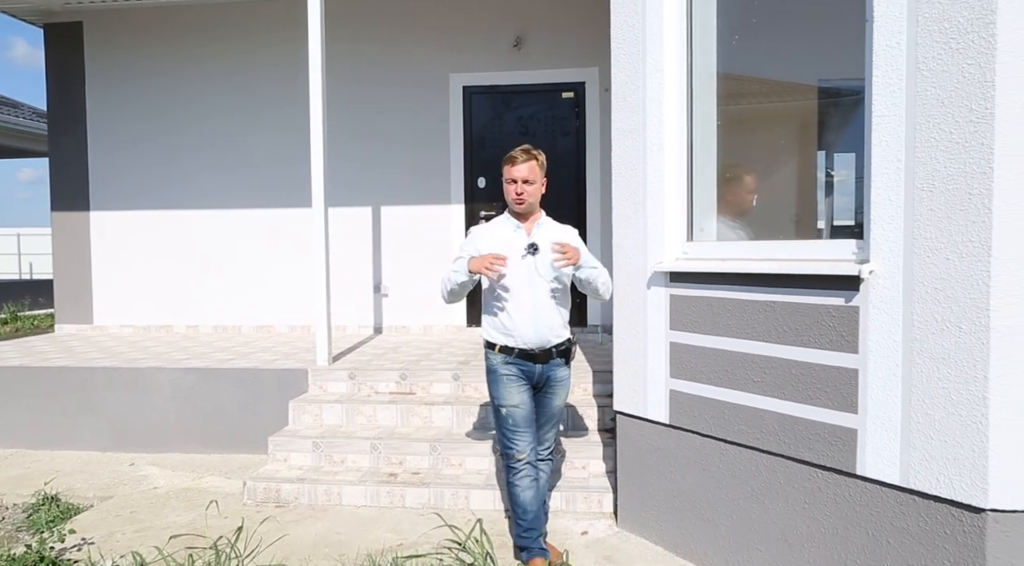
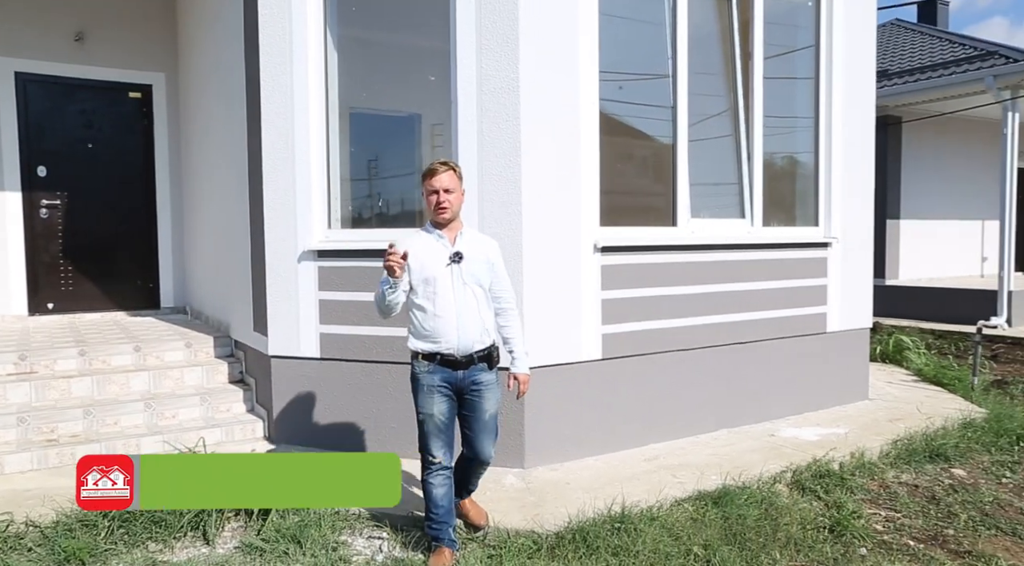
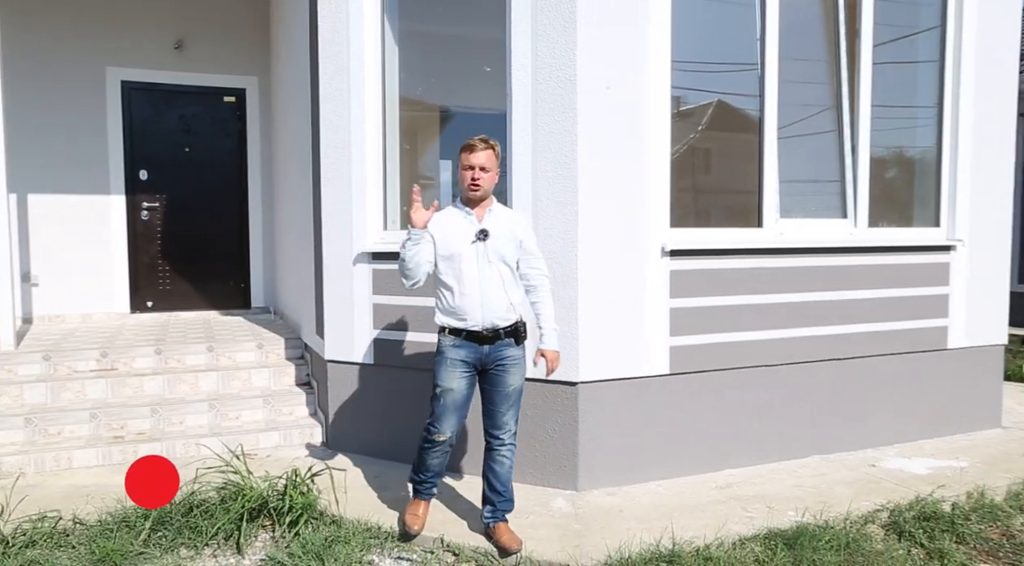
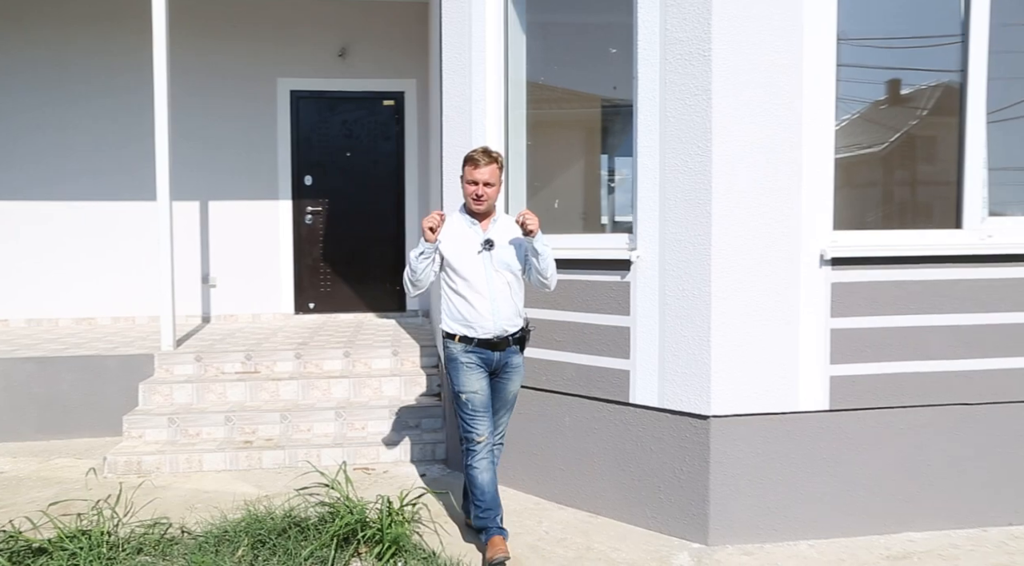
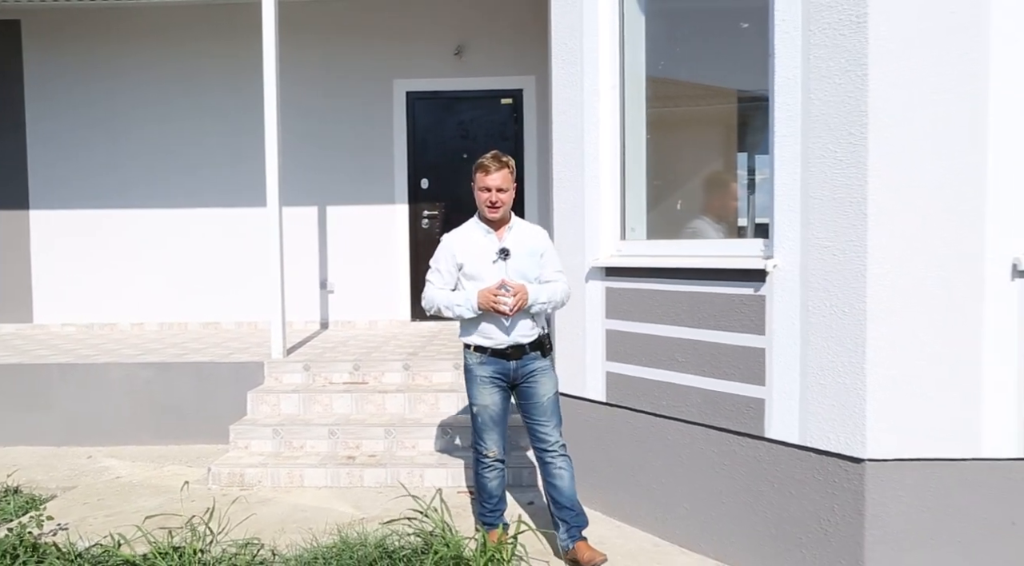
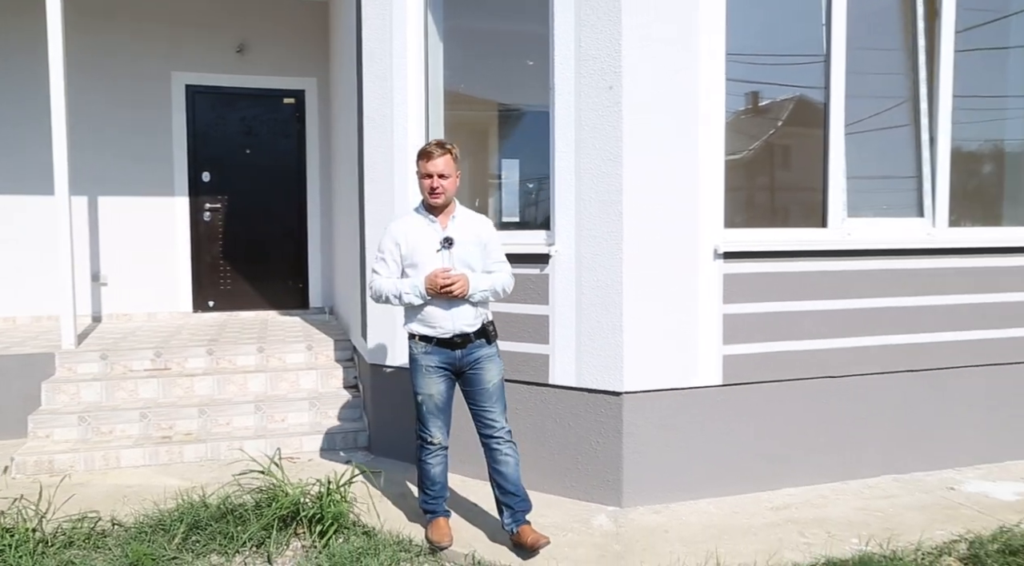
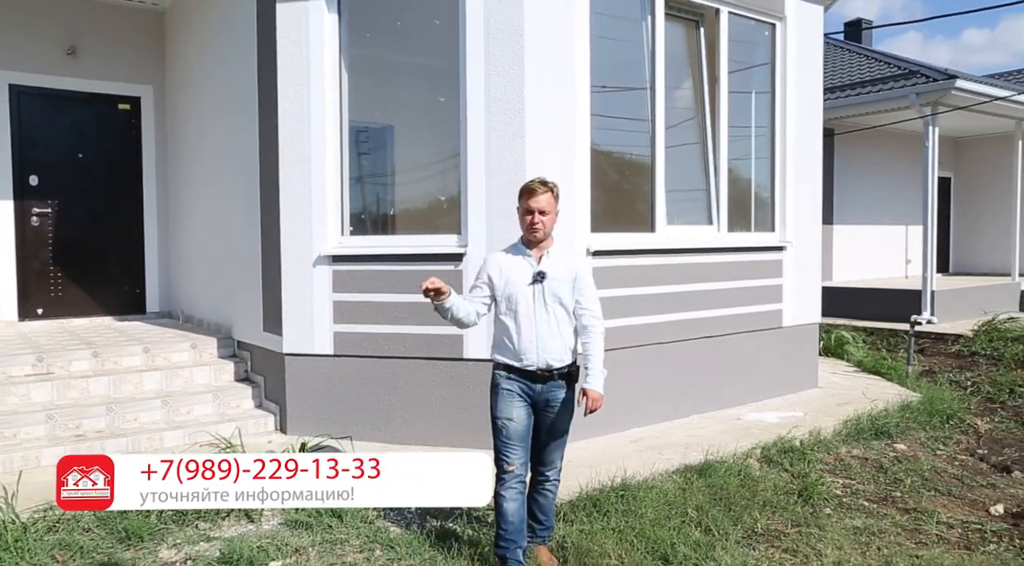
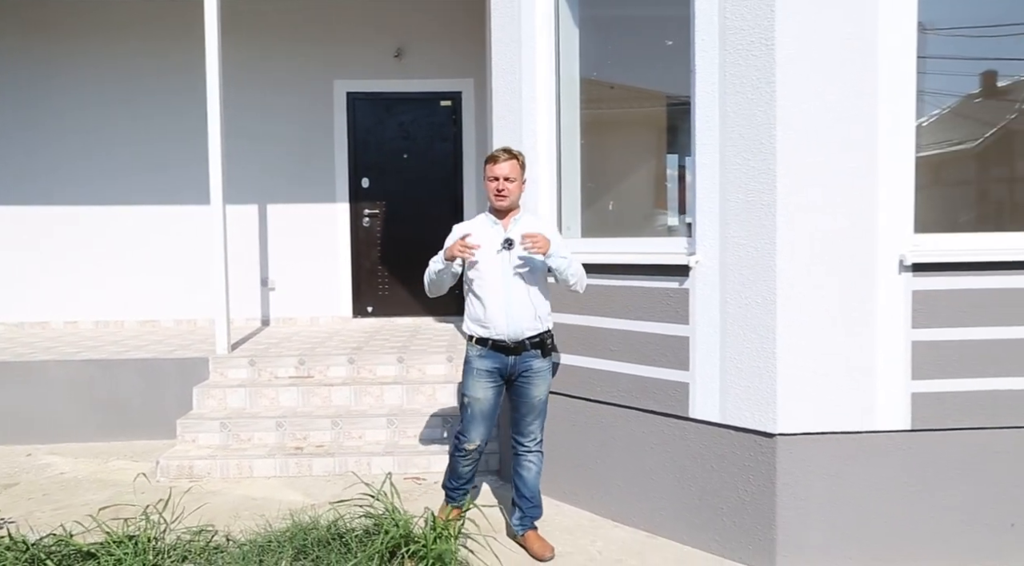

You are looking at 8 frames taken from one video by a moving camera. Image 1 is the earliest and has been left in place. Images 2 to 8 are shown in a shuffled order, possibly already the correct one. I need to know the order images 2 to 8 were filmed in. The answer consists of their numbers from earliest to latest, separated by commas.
5, 8, 4, 6, 3, 2, 7
